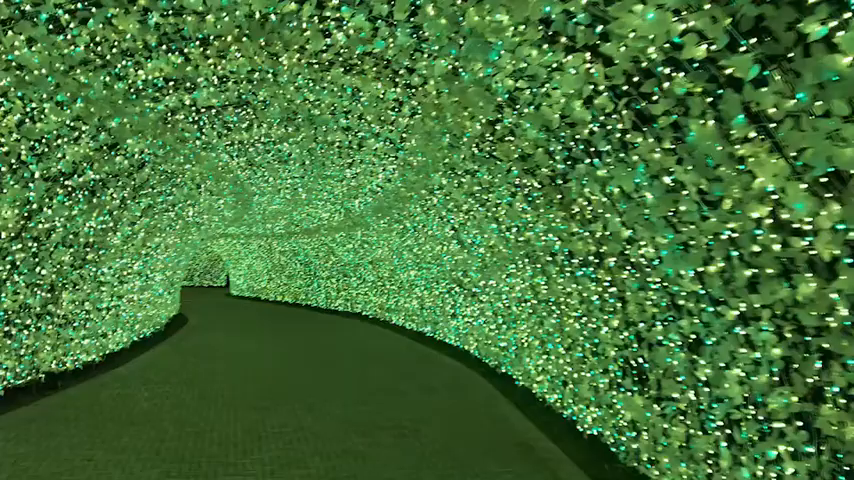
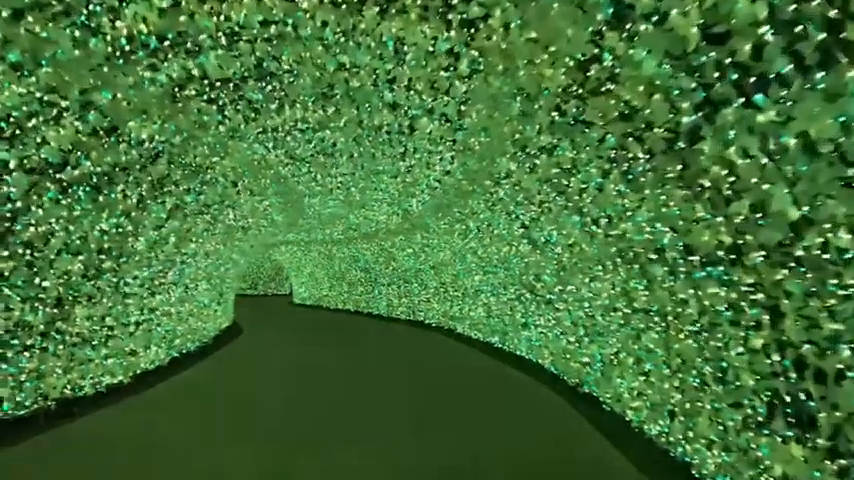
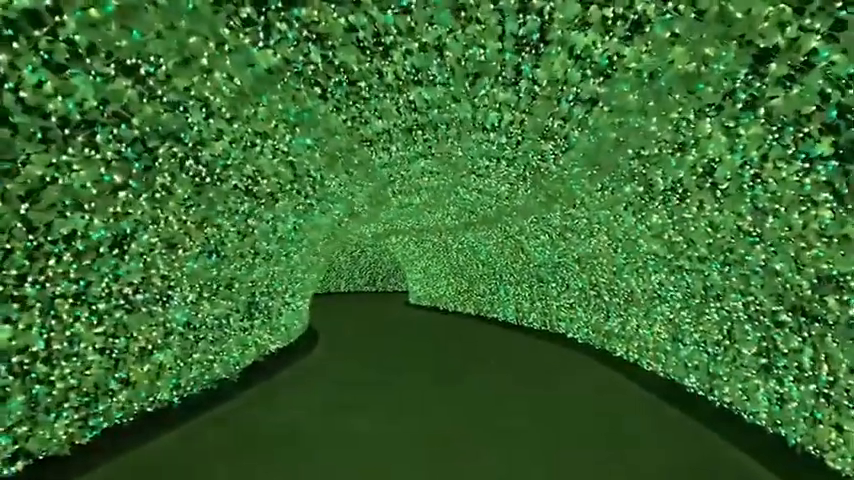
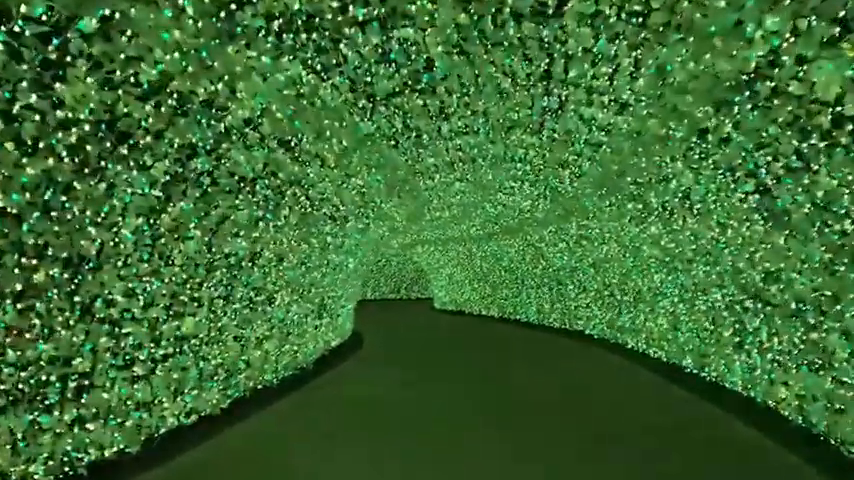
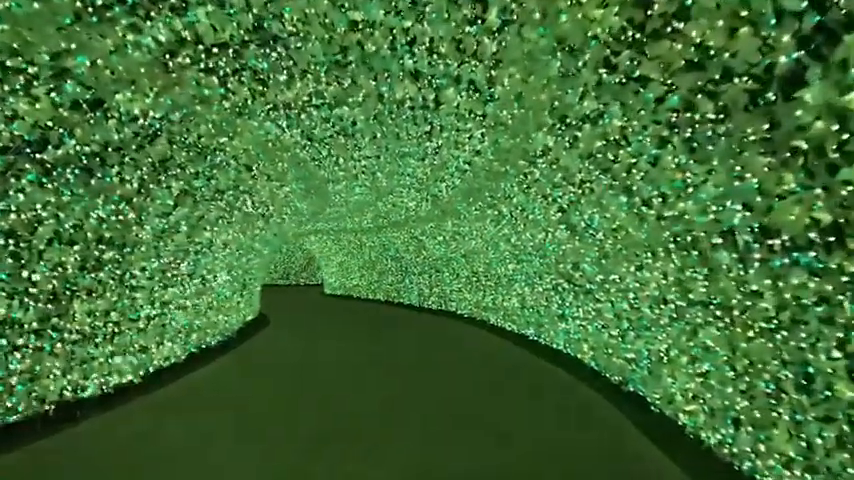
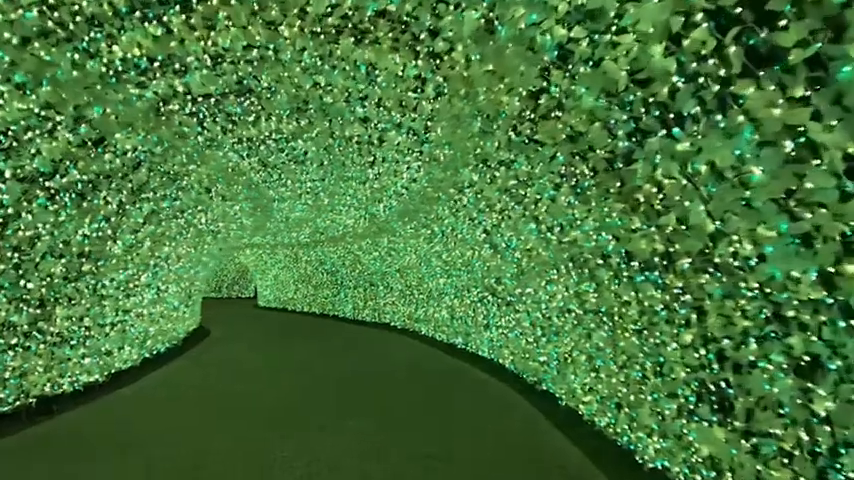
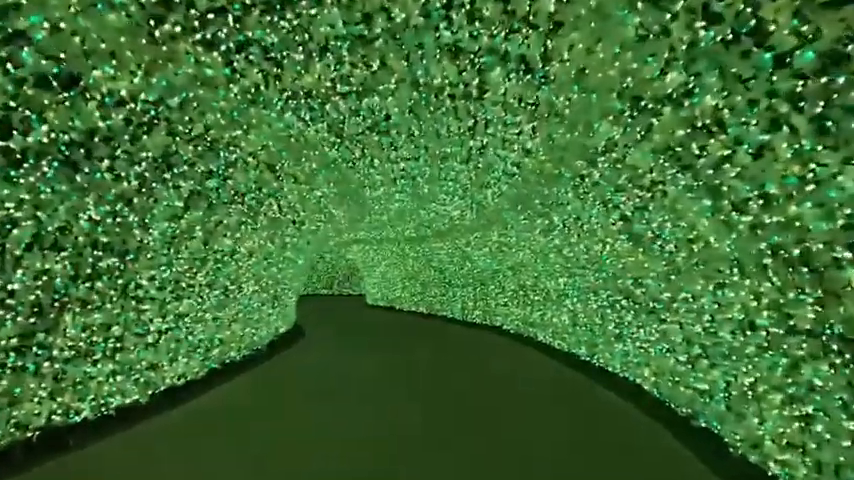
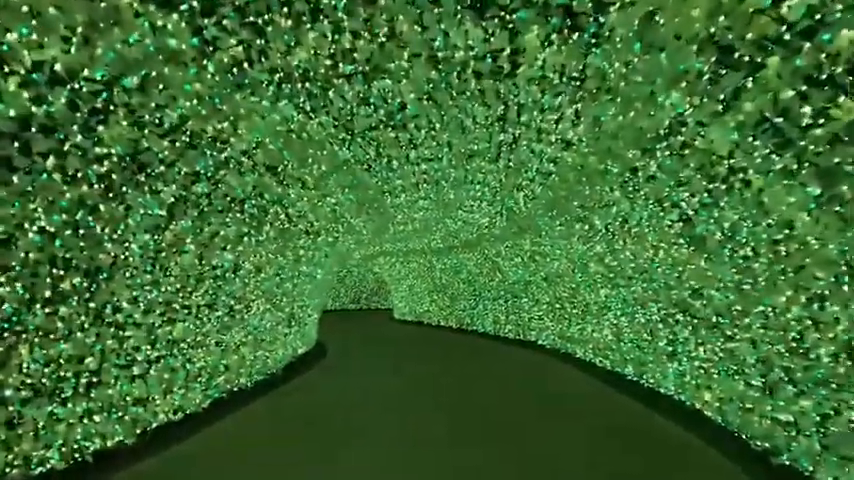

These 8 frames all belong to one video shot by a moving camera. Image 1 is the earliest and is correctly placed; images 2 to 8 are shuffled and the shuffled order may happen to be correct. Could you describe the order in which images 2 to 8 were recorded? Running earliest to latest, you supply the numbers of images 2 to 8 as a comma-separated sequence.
6, 2, 5, 7, 8, 4, 3
